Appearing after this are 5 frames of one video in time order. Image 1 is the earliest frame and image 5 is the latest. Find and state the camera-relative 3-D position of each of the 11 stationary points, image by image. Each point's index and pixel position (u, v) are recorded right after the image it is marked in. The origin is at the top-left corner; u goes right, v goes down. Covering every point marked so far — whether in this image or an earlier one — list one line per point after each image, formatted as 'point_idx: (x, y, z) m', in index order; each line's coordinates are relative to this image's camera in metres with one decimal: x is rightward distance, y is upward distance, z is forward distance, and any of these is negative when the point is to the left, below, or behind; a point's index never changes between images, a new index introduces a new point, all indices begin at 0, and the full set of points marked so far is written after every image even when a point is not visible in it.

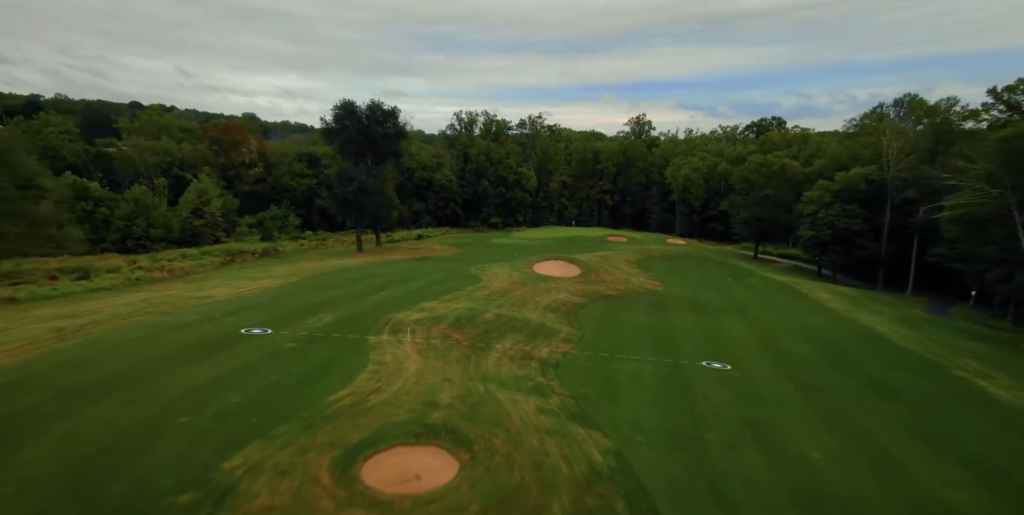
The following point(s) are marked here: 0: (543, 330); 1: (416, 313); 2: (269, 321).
0: (+1.3, -3.1, +18.1) m
1: (-4.1, -2.4, +18.3) m
2: (-9.3, -2.4, +16.3) m
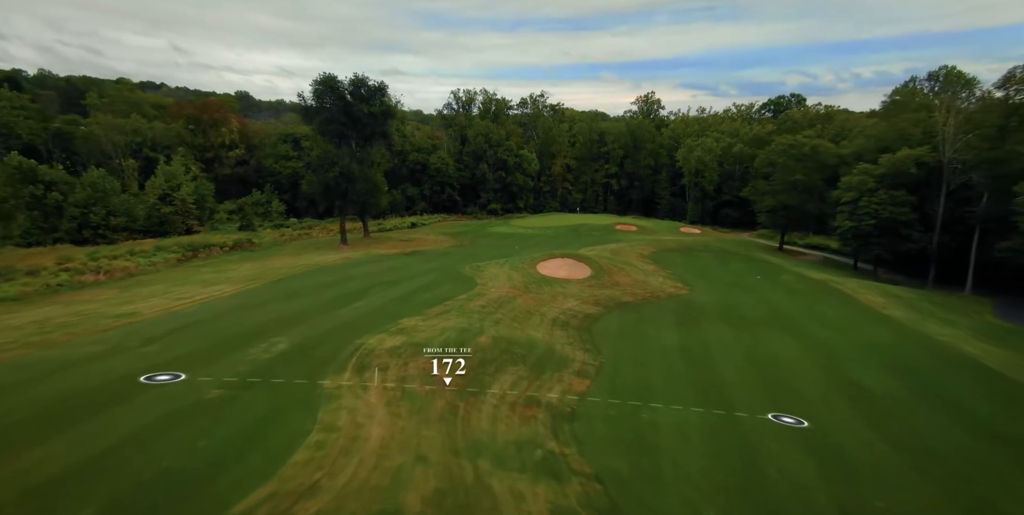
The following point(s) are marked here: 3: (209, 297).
0: (+1.4, -3.4, +14.4) m
1: (-4.1, -2.7, +14.5) m
2: (-9.3, -2.8, +12.5) m
3: (-12.7, -1.7, +17.9) m
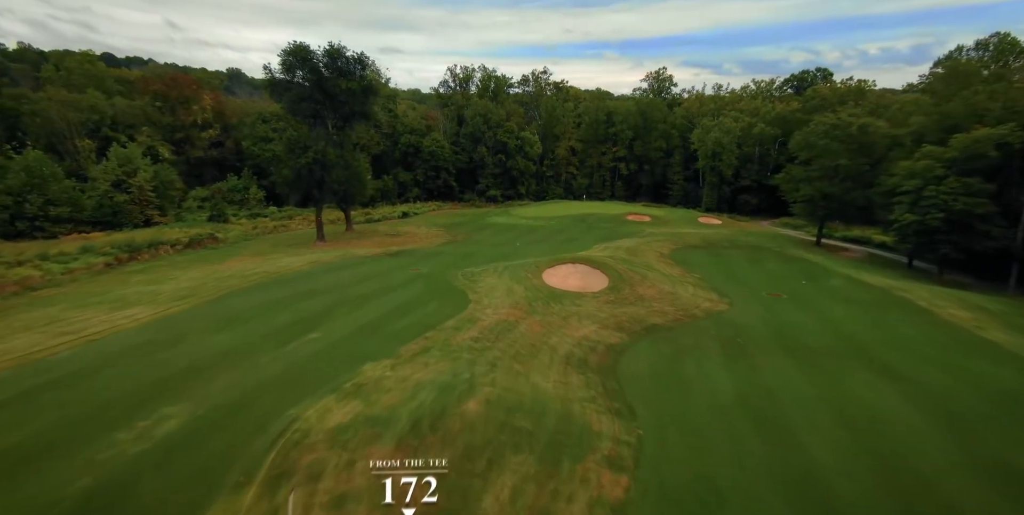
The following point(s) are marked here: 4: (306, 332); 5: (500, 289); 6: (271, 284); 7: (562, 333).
0: (+1.4, -4.1, +10.0) m
1: (-4.0, -3.4, +10.1) m
2: (-9.3, -3.6, +8.2) m
3: (-12.7, -2.3, +13.5) m
4: (-7.1, -2.5, +14.6) m
5: (-0.6, -1.4, +19.5) m
6: (-11.2, -1.2, +19.7) m
7: (+1.9, -2.8, +15.7) m
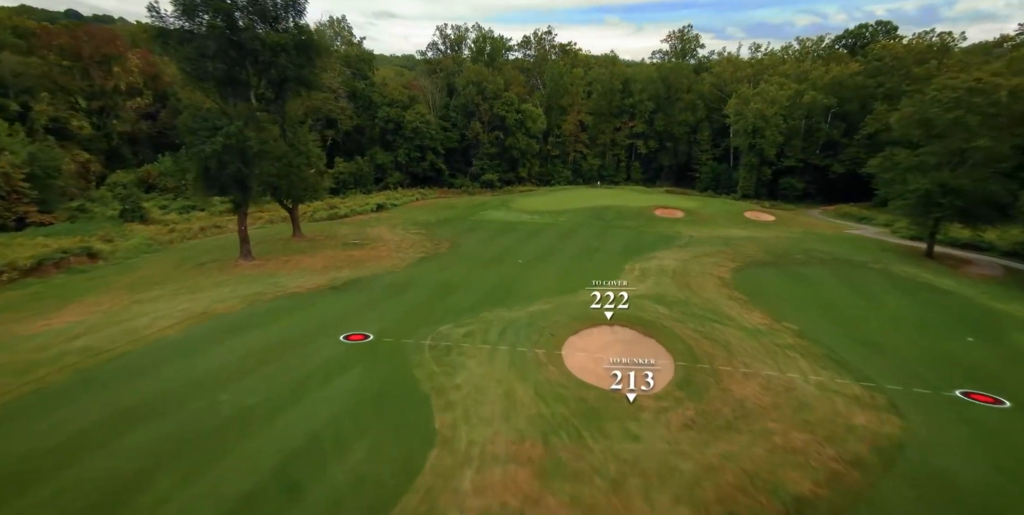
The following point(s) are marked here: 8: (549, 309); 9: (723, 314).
0: (+1.4, -6.8, +1.5) m
1: (-4.0, -6.1, +1.6) m
2: (-9.2, -6.4, -0.4) m
3: (-12.7, -4.7, +4.9) m
4: (-7.1, -4.9, +6.0) m
5: (-0.6, -3.5, +10.8) m
6: (-11.2, -3.3, +10.9) m
7: (+1.9, -5.1, +7.1) m
8: (+1.4, -1.8, +16.3) m
9: (+8.4, -2.1, +16.9) m
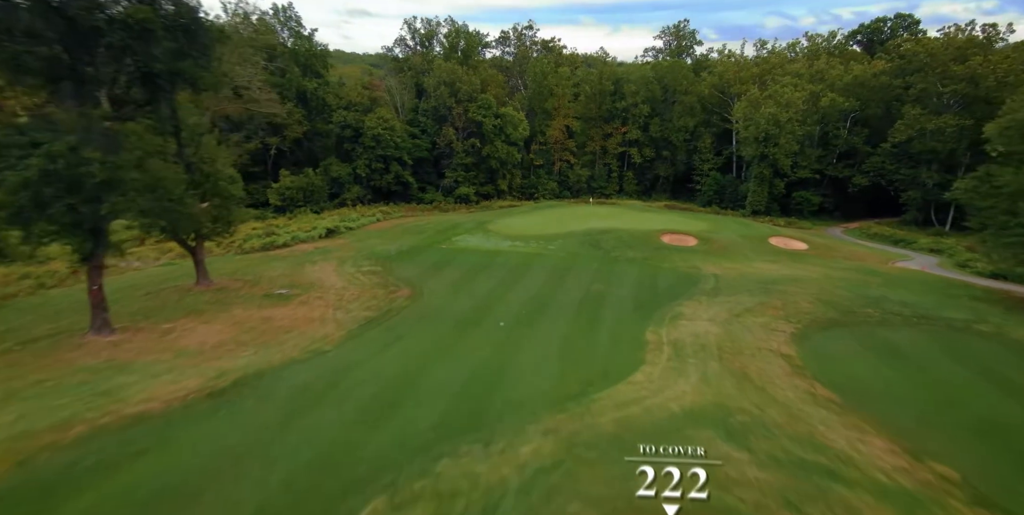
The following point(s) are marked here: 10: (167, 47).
0: (+1.6, -9.2, -5.3) m
1: (-3.8, -8.6, -5.5) m
2: (-8.9, -9.0, -7.7) m
3: (-12.6, -7.5, -2.6) m
4: (-7.1, -7.5, -1.3) m
5: (-0.8, -6.1, +3.9) m
6: (-11.4, -6.0, +3.5) m
7: (+1.9, -7.6, +0.3) m
8: (+0.9, -4.3, +9.5) m
9: (+7.9, -4.6, +10.4) m
10: (-12.8, +8.2, +16.3) m
